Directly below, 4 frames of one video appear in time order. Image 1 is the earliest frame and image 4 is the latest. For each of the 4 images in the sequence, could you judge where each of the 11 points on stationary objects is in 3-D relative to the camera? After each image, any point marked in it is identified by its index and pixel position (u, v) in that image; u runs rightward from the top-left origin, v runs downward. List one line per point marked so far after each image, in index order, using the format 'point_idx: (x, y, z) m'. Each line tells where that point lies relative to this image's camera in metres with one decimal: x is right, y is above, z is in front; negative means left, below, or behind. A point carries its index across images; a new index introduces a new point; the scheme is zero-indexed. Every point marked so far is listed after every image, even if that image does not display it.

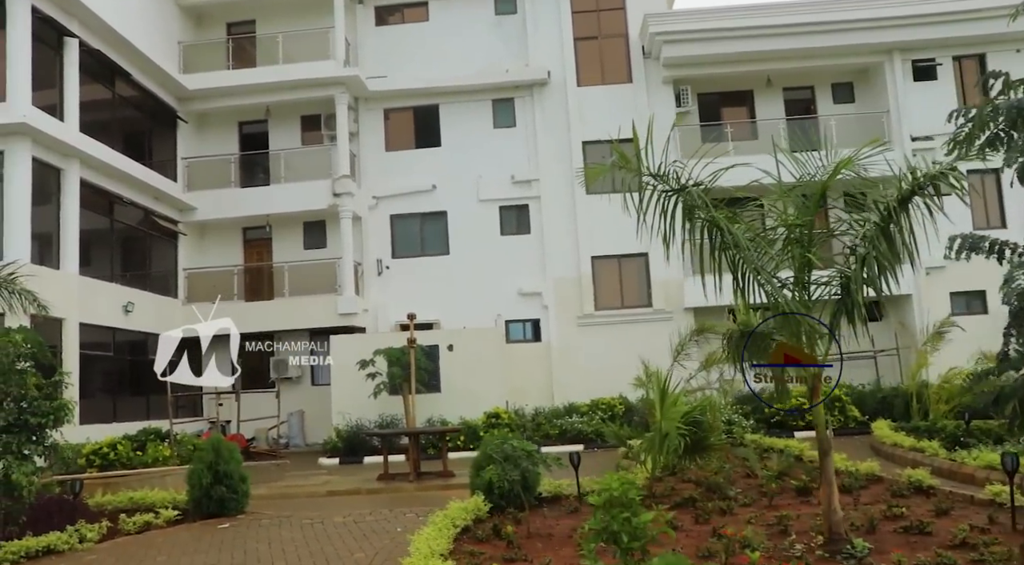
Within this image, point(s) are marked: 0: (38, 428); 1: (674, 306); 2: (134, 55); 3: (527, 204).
0: (-5.0, -1.5, +8.0) m
1: (+3.8, -0.6, +18.6) m
2: (-8.4, +5.1, +17.3) m
3: (+0.4, +1.9, +19.2) m
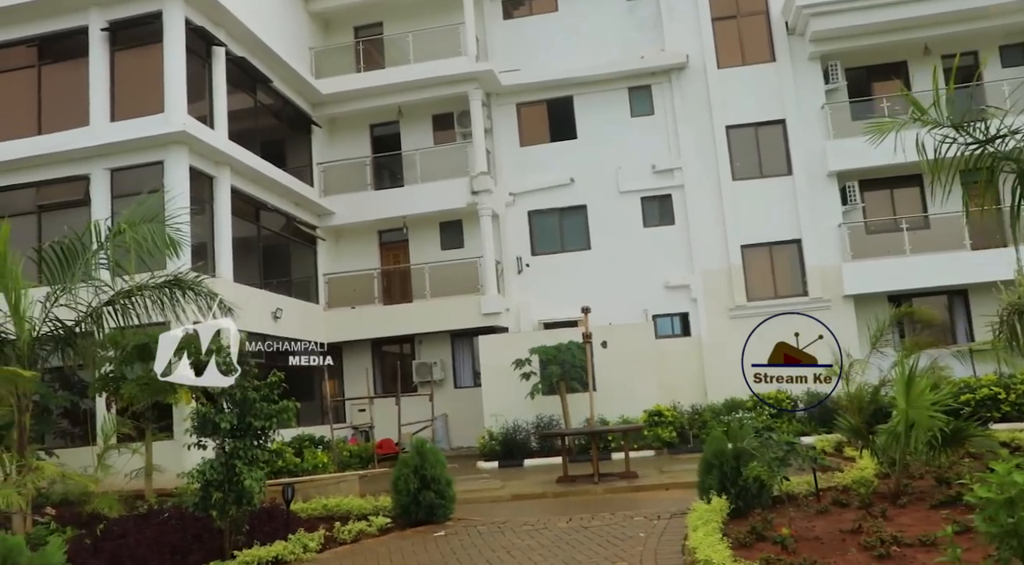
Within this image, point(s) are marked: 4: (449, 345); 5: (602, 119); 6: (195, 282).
0: (-2.5, -1.5, +7.7) m
1: (+7.2, -0.2, +17.4) m
2: (-5.3, +5.0, +17.3) m
3: (+3.7, +2.1, +18.3) m
4: (-1.5, -1.5, +18.7) m
5: (+2.2, +4.0, +18.7) m
6: (-4.2, 0.0, +9.9) m
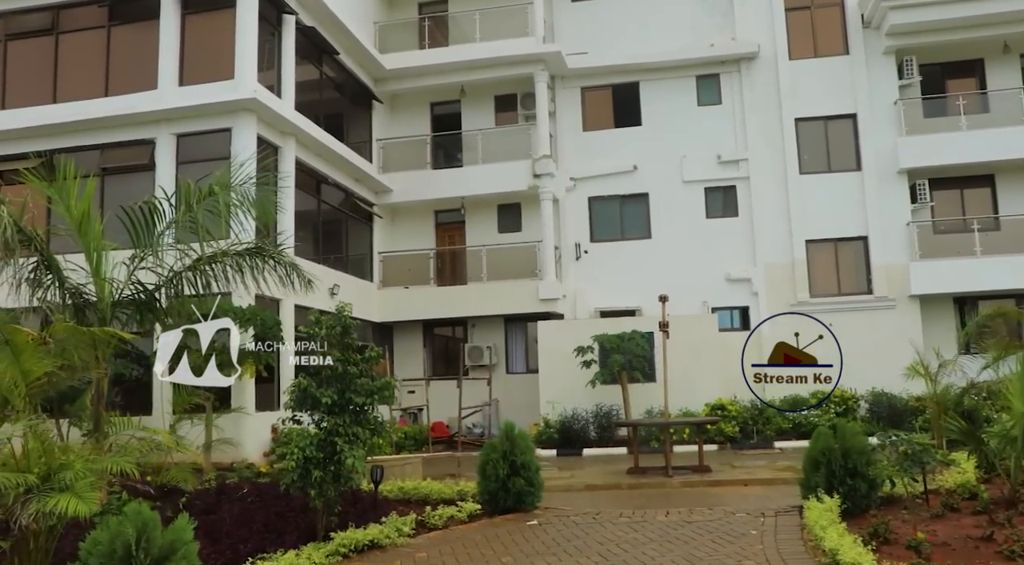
0: (-1.4, -1.2, +7.4) m
1: (+8.5, -0.3, +17.0) m
2: (-3.8, +5.5, +17.0) m
3: (+5.2, +2.3, +17.9) m
4: (-0.2, -1.1, +18.4) m
5: (+3.7, +4.2, +18.3) m
6: (-3.0, +0.4, +9.6) m
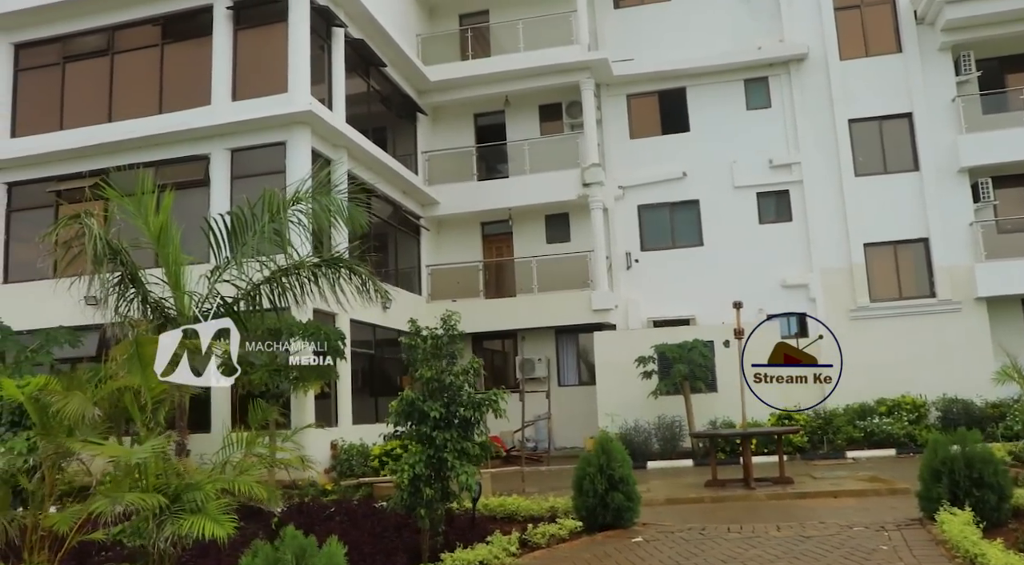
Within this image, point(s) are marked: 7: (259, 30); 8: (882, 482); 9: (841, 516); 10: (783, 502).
0: (-0.4, -1.3, +7.1) m
1: (+9.7, -0.3, +16.6) m
2: (-2.7, +5.2, +16.9) m
3: (+6.3, +2.1, +17.6) m
4: (+1.0, -1.4, +18.1) m
5: (+4.8, +4.0, +18.0) m
6: (-1.9, +0.2, +9.4) m
7: (-4.7, +4.7, +14.4) m
8: (+5.4, -2.9, +11.2) m
9: (+3.7, -2.7, +8.9) m
10: (+3.7, -3.0, +10.7) m
